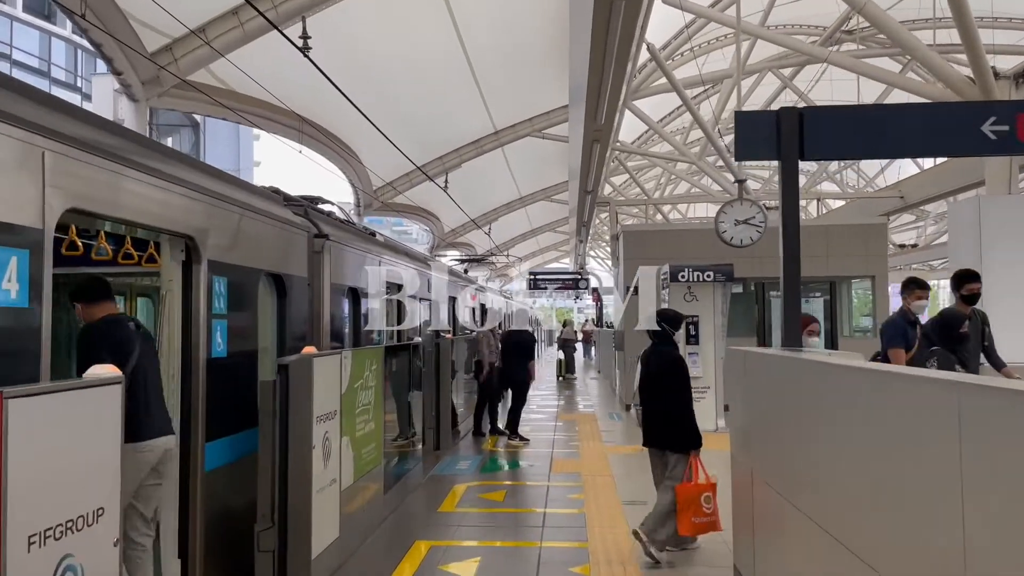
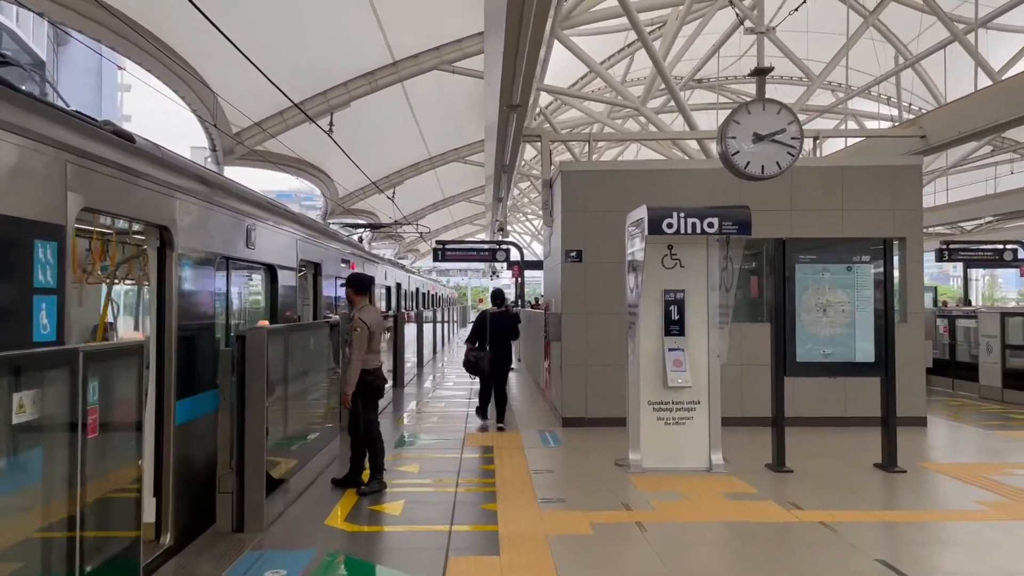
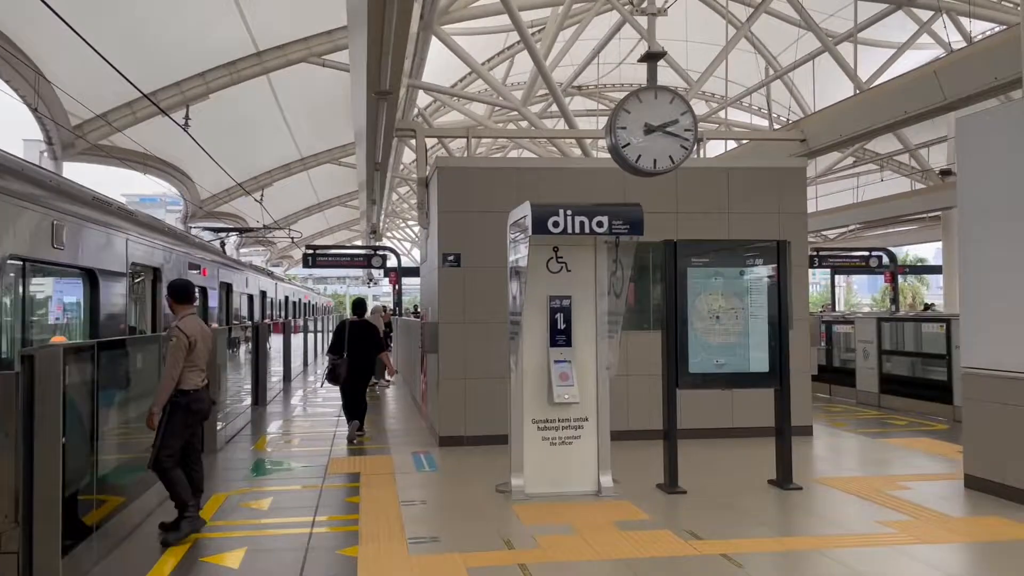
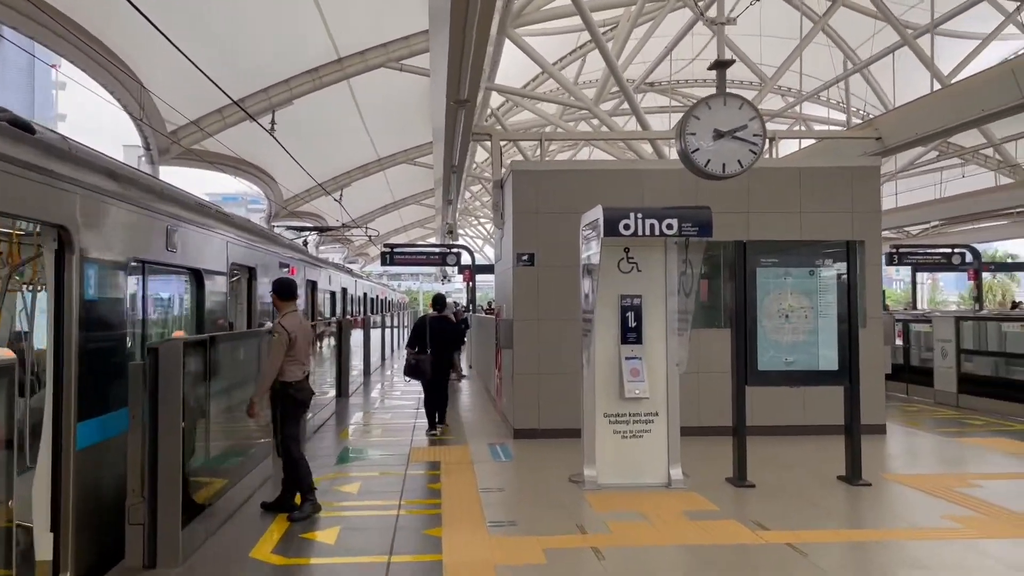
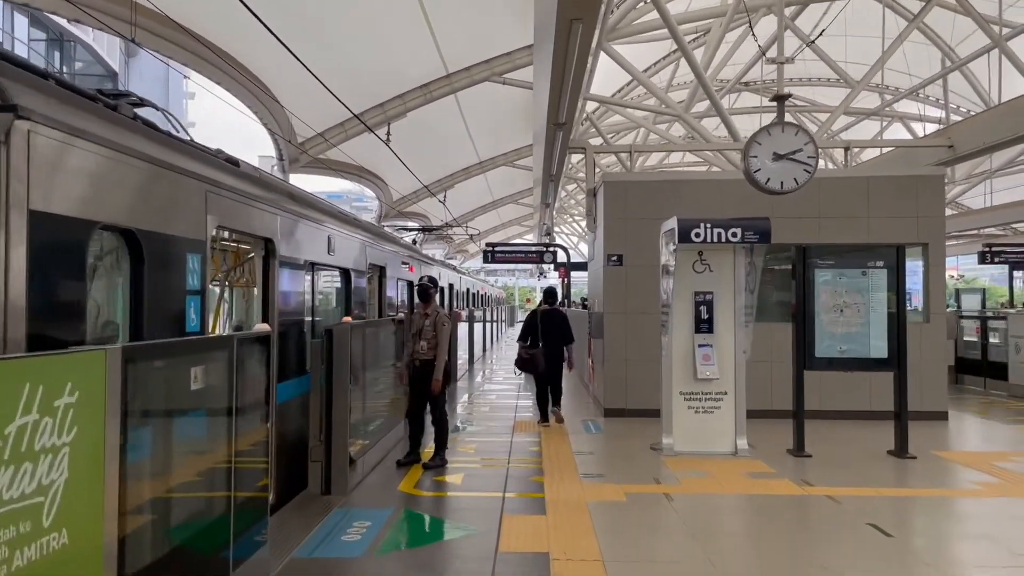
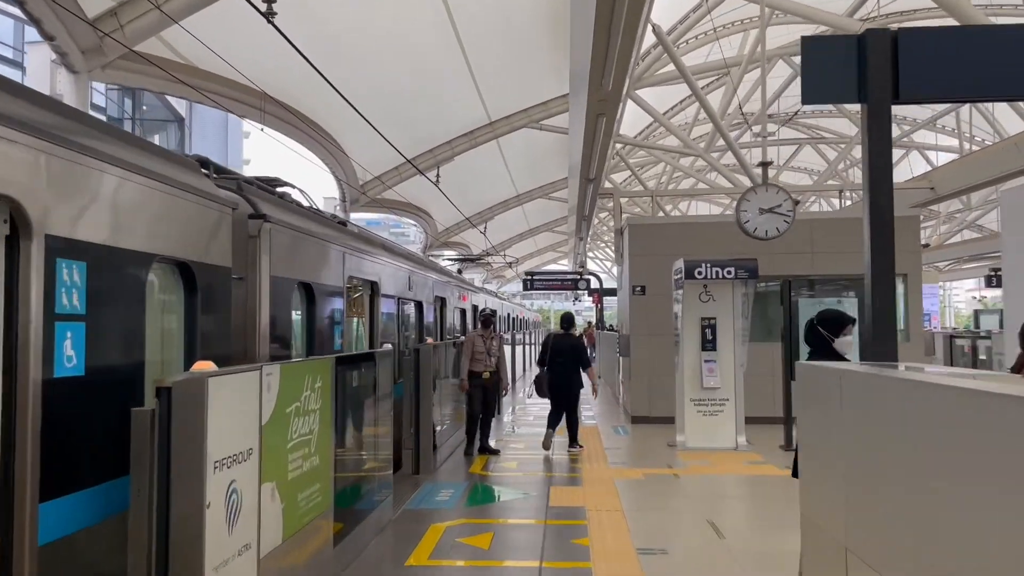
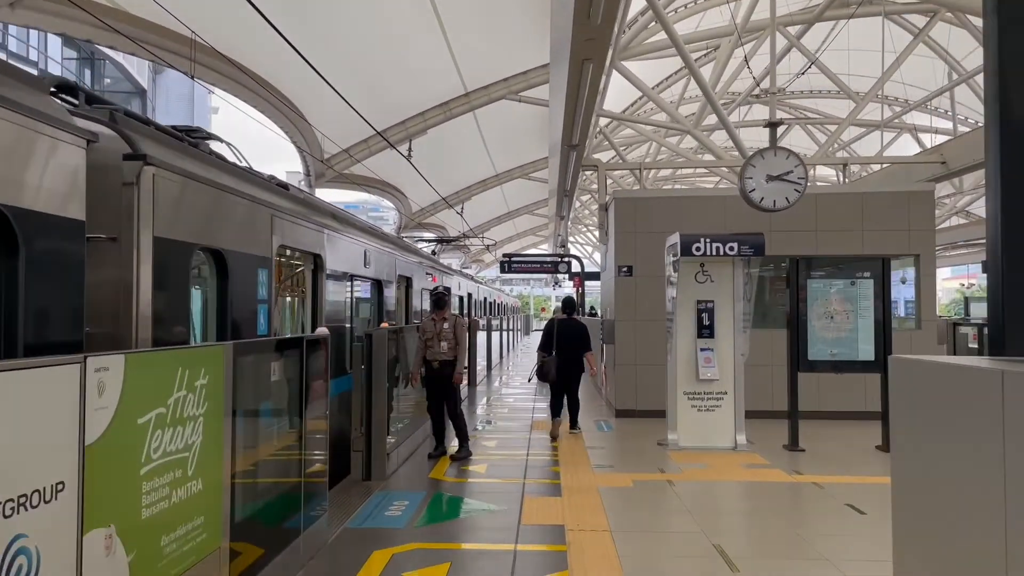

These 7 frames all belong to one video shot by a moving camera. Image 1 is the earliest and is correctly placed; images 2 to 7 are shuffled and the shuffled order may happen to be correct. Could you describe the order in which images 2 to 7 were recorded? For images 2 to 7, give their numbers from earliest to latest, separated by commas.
6, 7, 5, 2, 4, 3
